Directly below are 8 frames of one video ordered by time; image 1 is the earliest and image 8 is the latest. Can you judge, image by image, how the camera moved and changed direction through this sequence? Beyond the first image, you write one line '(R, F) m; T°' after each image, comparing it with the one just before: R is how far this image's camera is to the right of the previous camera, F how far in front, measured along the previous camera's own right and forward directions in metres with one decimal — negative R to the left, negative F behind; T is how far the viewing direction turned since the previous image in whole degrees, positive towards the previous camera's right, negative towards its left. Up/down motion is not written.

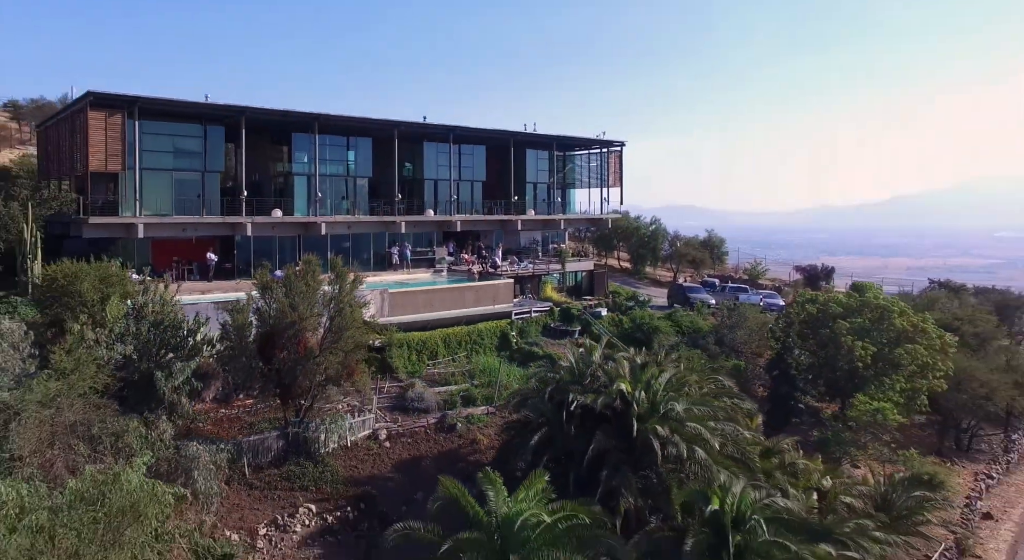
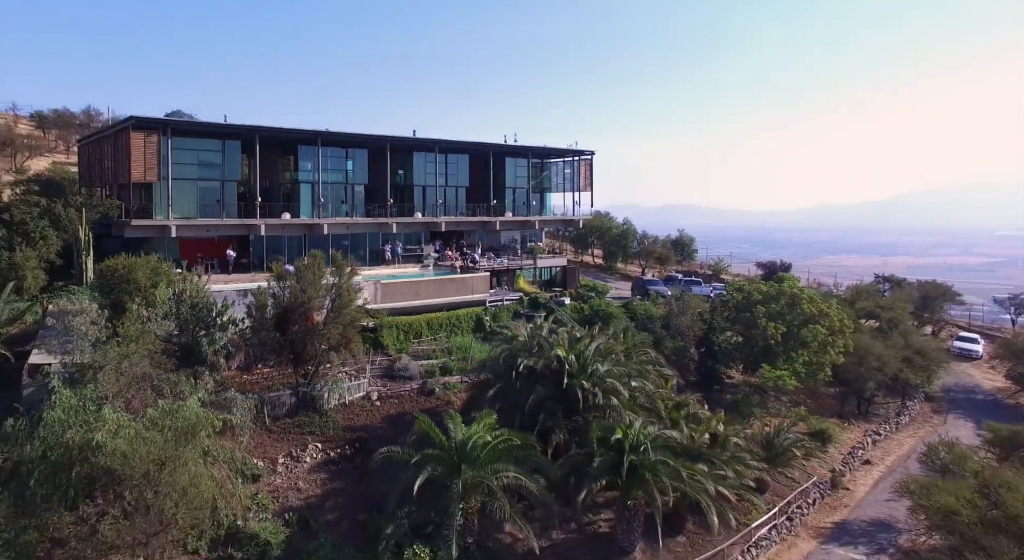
(+0.8, -2.7) m; 0°
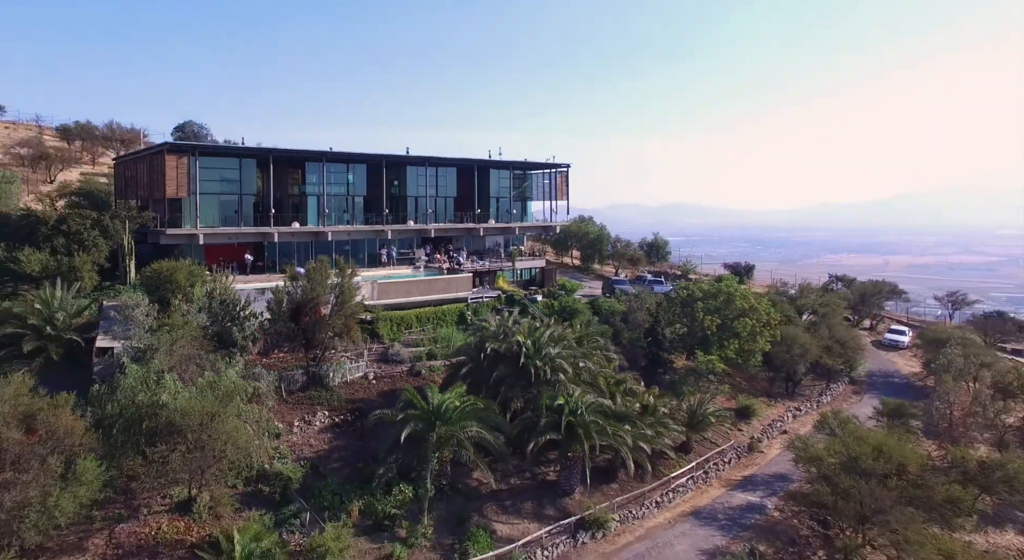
(+0.8, -2.9) m; 0°
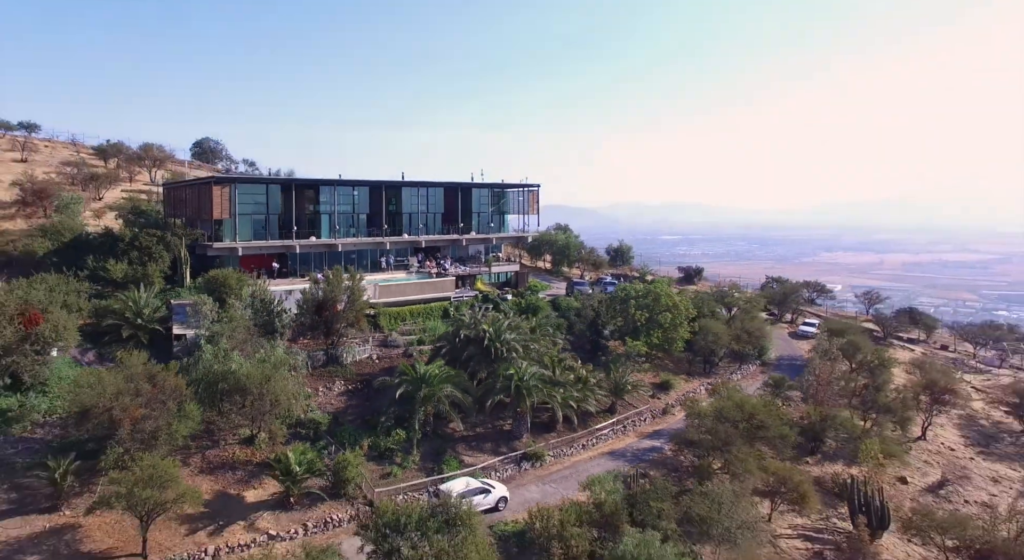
(+1.0, -5.2) m; 0°
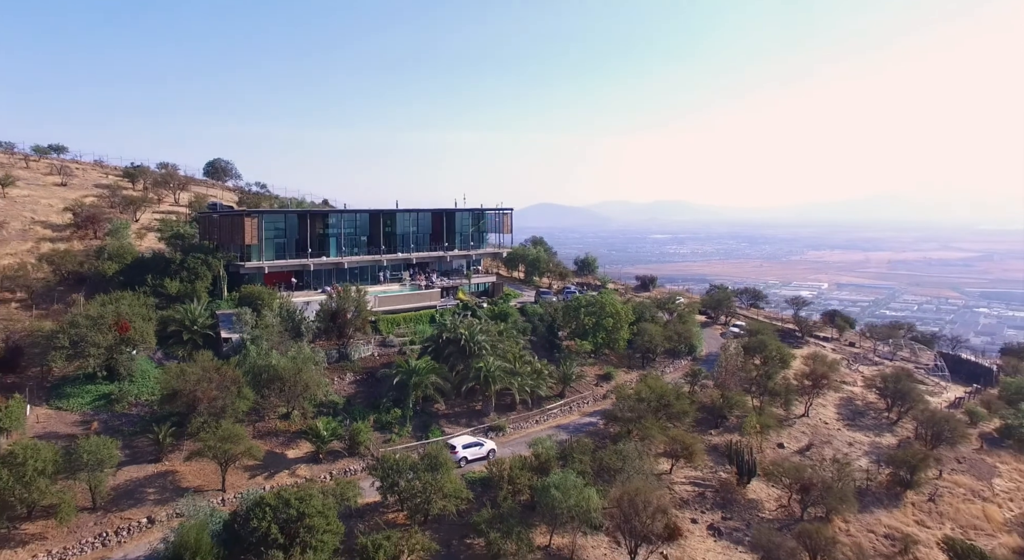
(+0.8, -5.9) m; +1°
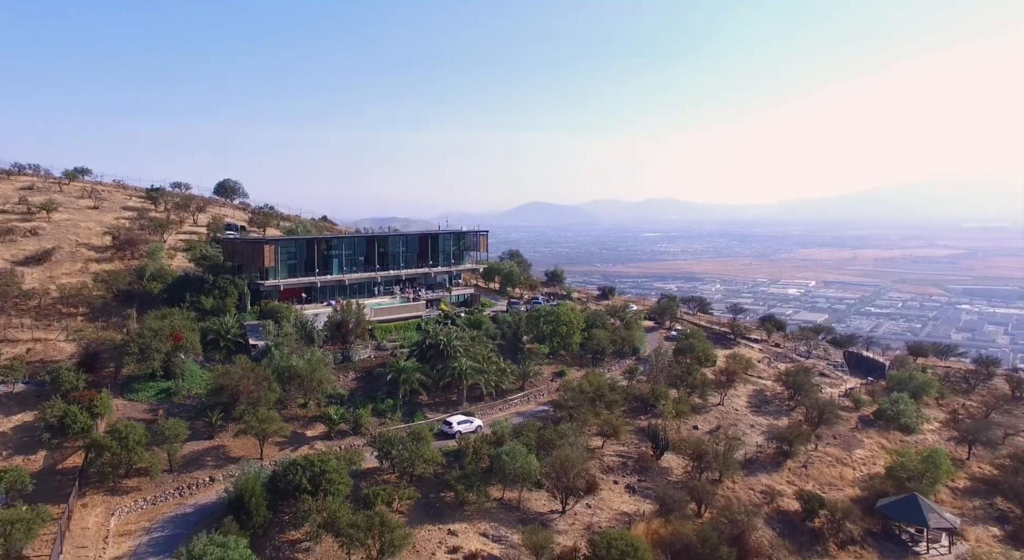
(+1.2, -6.5) m; +1°
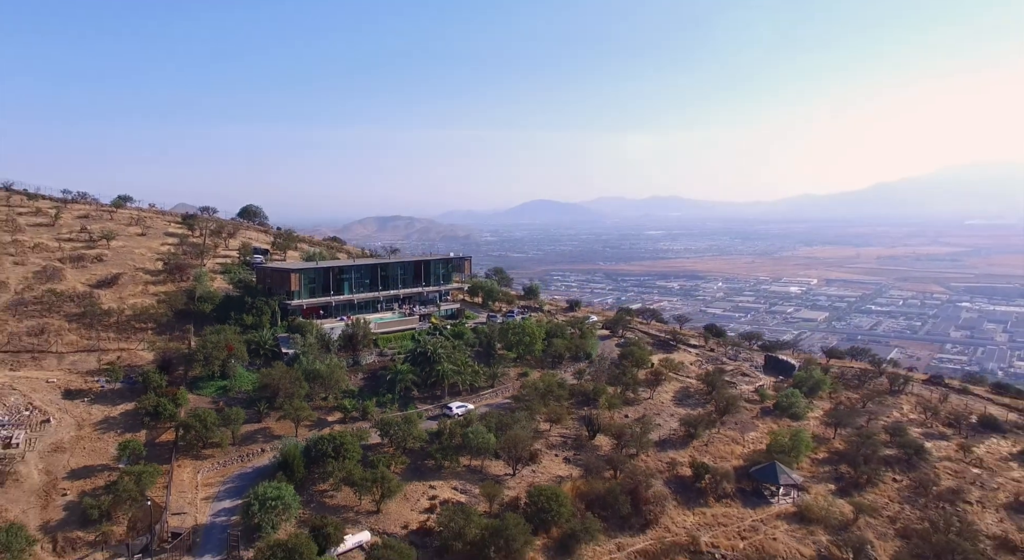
(+2.2, -9.4) m; 0°
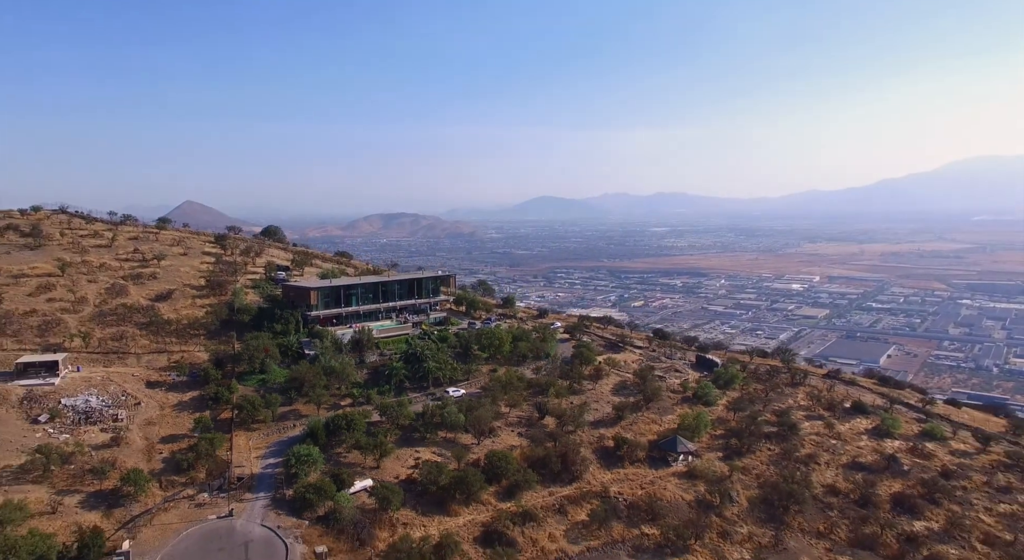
(+3.0, -11.8) m; -1°
